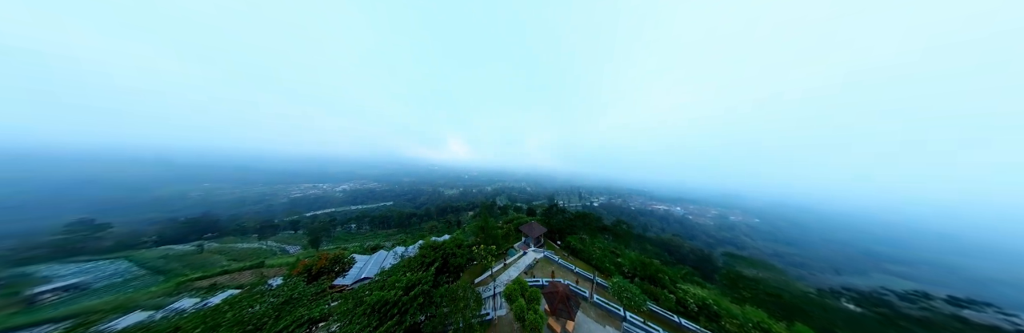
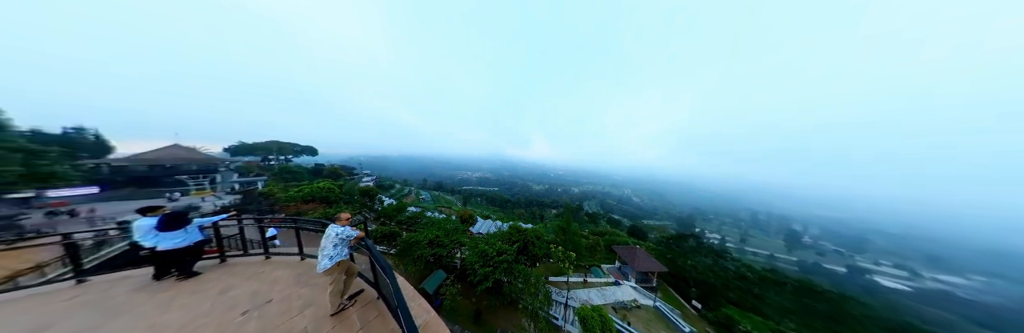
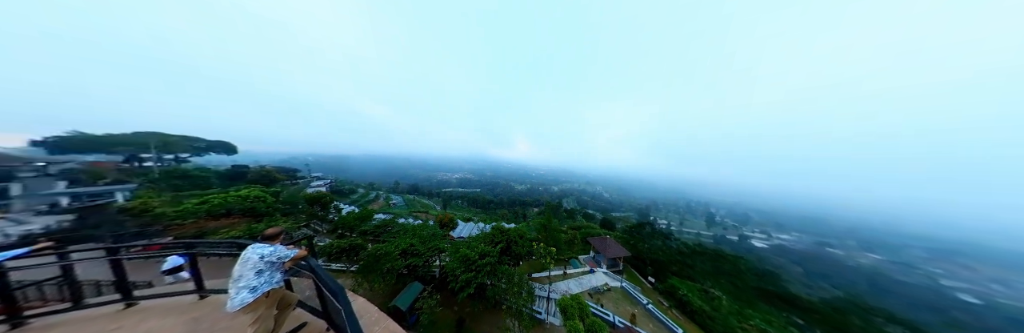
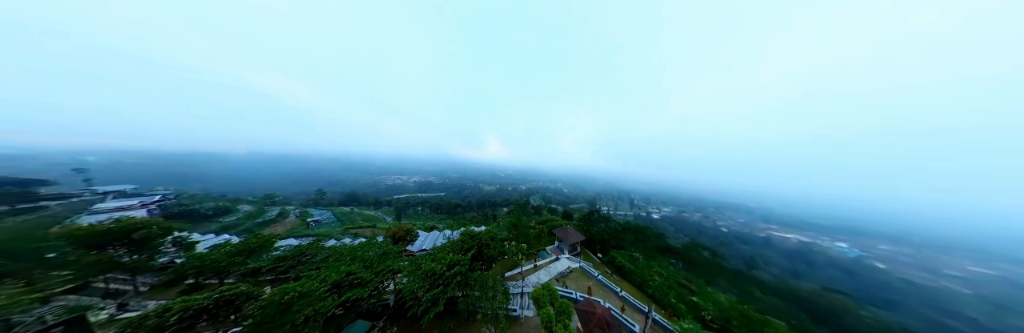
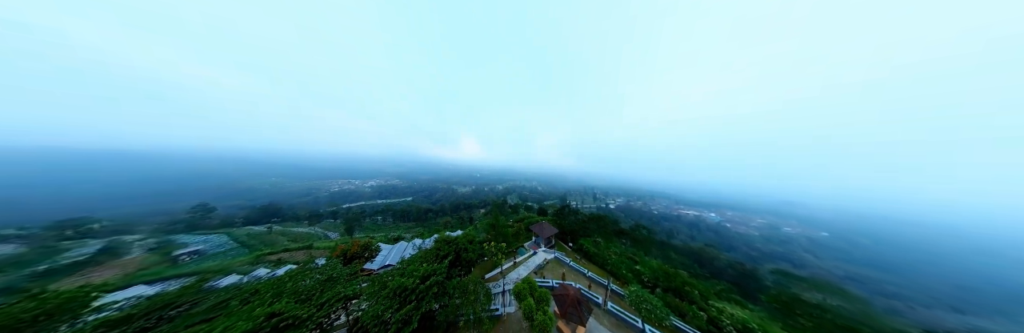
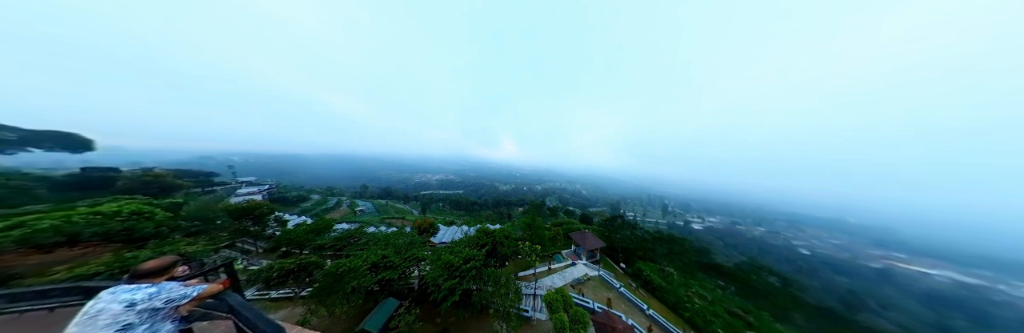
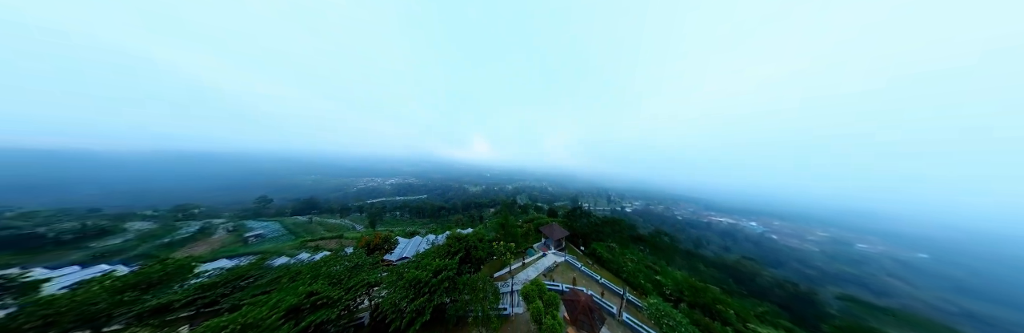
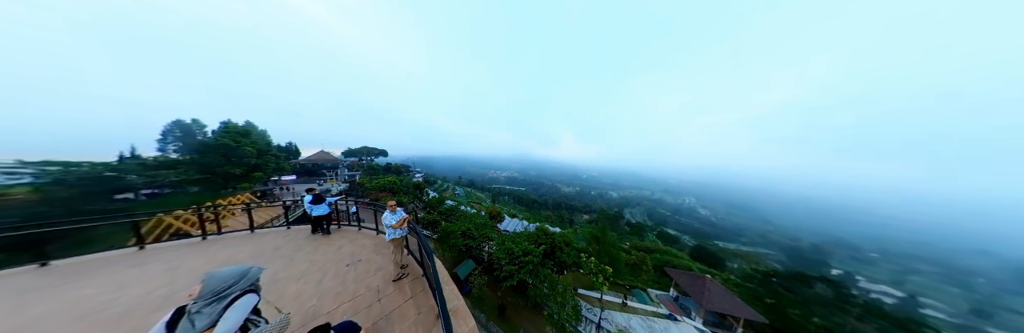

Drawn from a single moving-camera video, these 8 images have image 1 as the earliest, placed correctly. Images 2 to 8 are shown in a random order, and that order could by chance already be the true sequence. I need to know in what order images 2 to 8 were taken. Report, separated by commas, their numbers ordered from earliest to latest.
5, 7, 4, 6, 3, 2, 8
